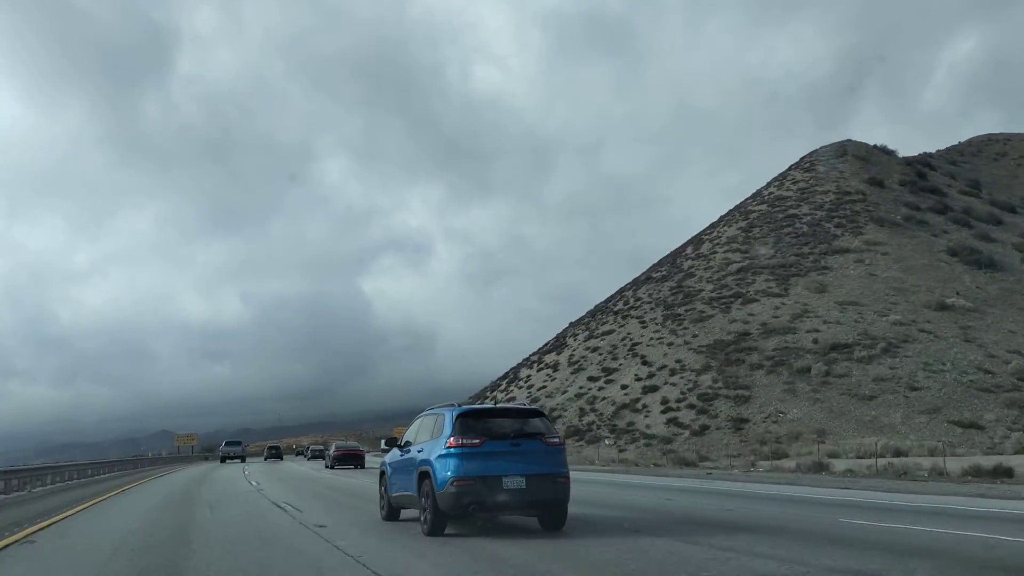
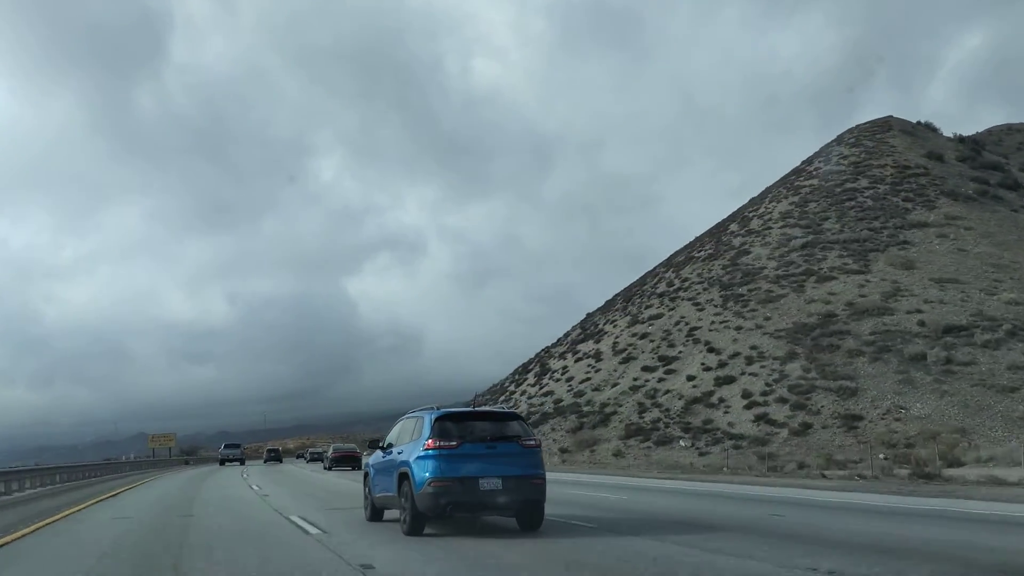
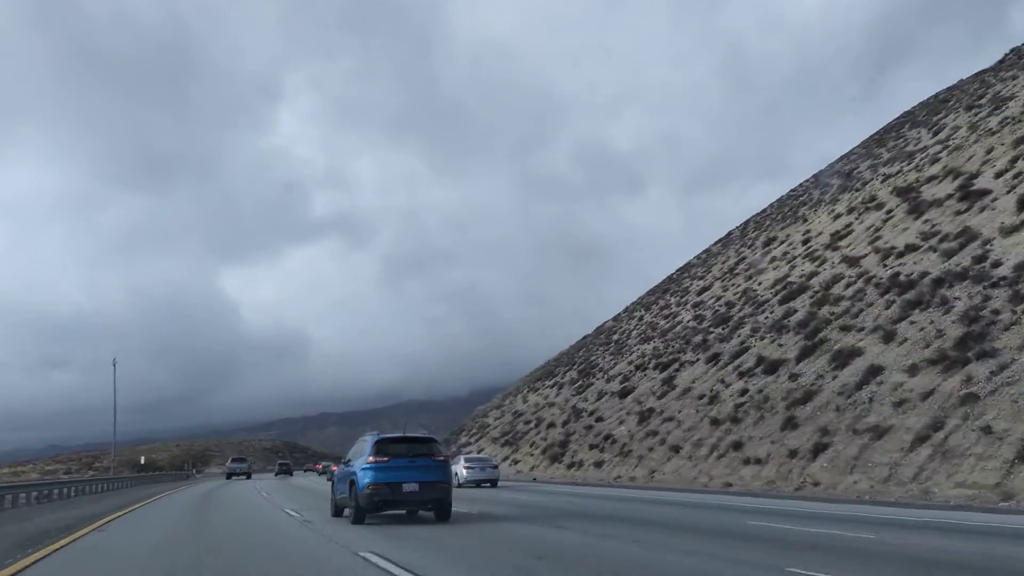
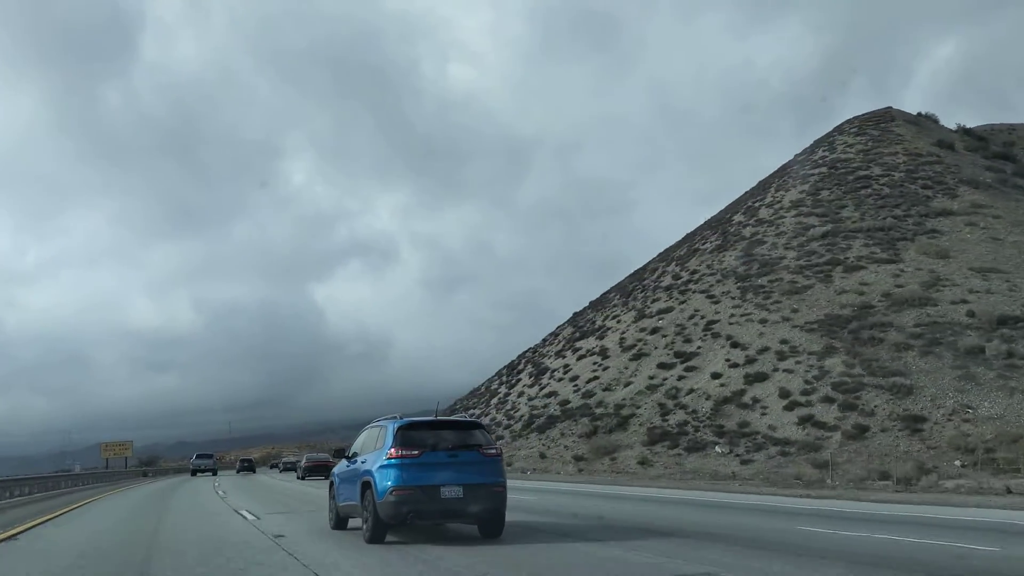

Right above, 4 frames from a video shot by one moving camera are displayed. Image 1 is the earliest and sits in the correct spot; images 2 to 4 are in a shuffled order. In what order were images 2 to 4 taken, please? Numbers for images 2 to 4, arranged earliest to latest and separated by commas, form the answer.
2, 4, 3
